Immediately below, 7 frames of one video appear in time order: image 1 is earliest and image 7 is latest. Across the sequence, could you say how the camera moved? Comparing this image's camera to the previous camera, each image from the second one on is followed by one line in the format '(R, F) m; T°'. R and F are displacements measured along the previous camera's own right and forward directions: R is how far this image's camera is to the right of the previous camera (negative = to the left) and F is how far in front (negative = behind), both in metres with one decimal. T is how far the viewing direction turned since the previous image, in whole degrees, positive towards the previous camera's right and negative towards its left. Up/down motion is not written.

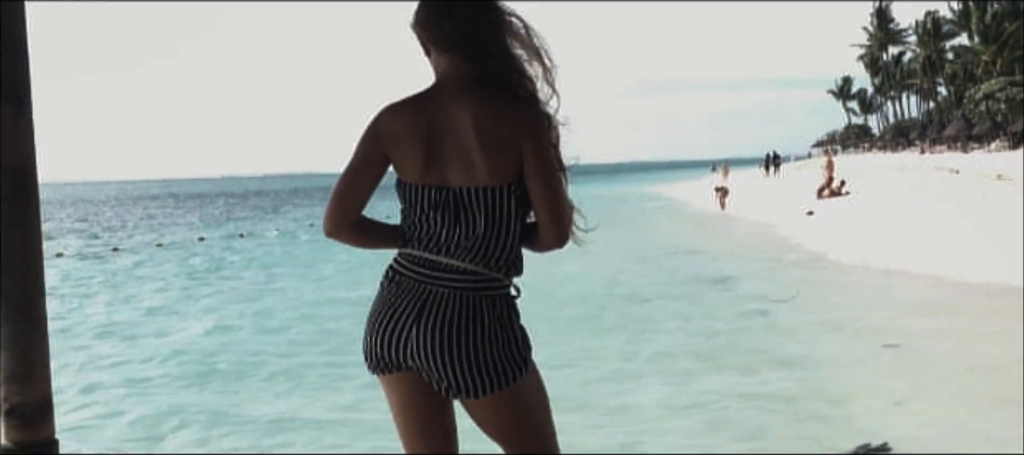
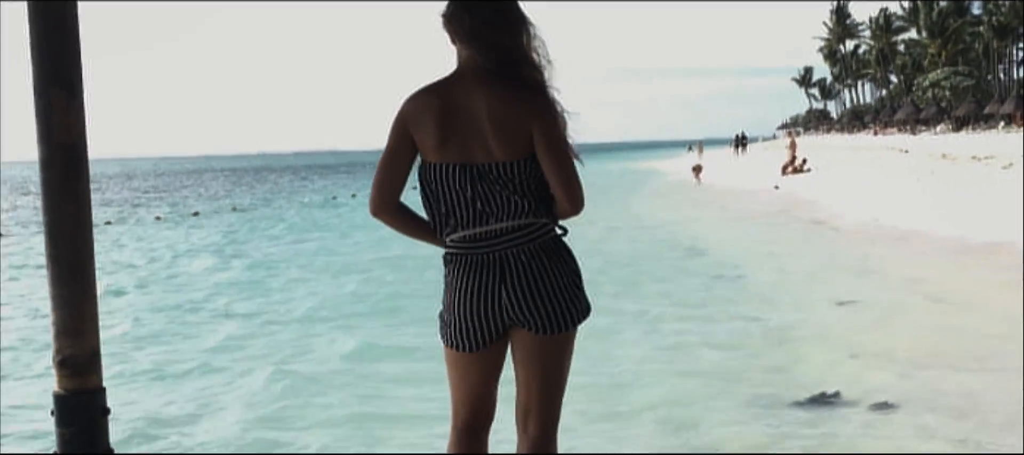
(0.0, -0.4) m; +1°
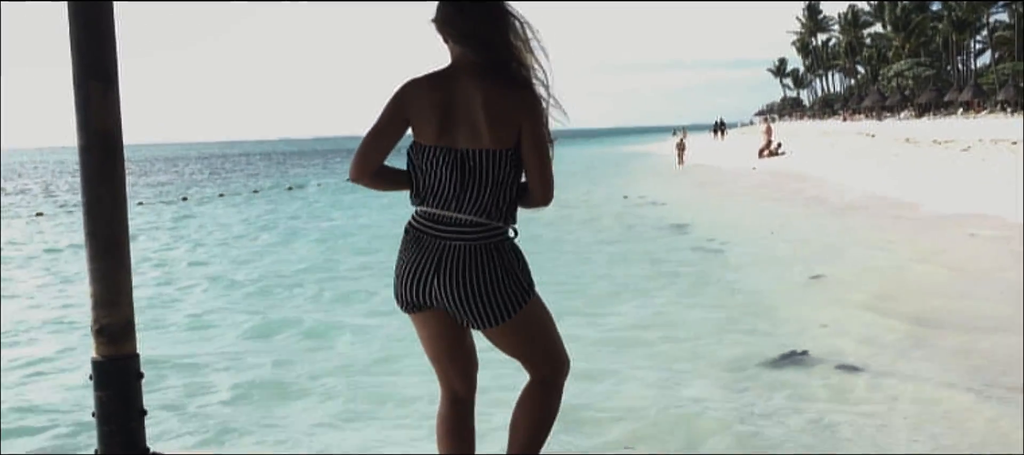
(0.0, -0.4) m; 0°
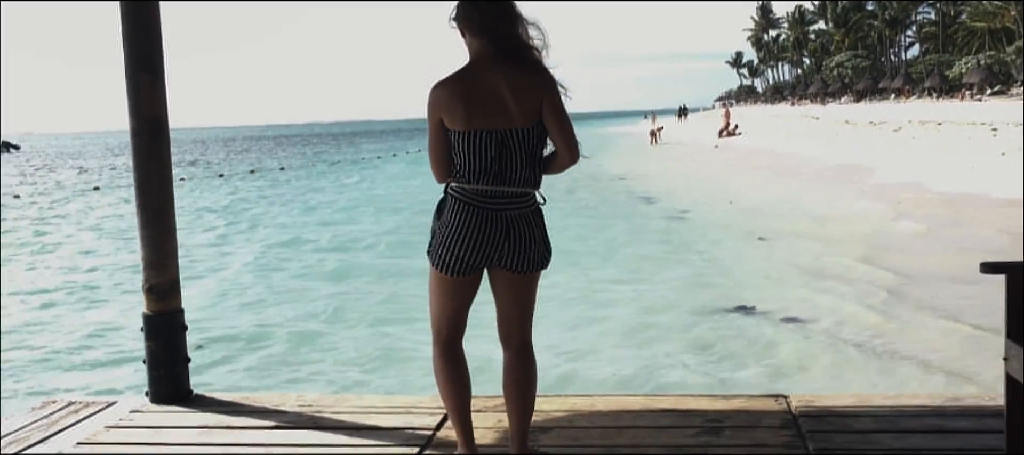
(0.0, -0.7) m; 0°
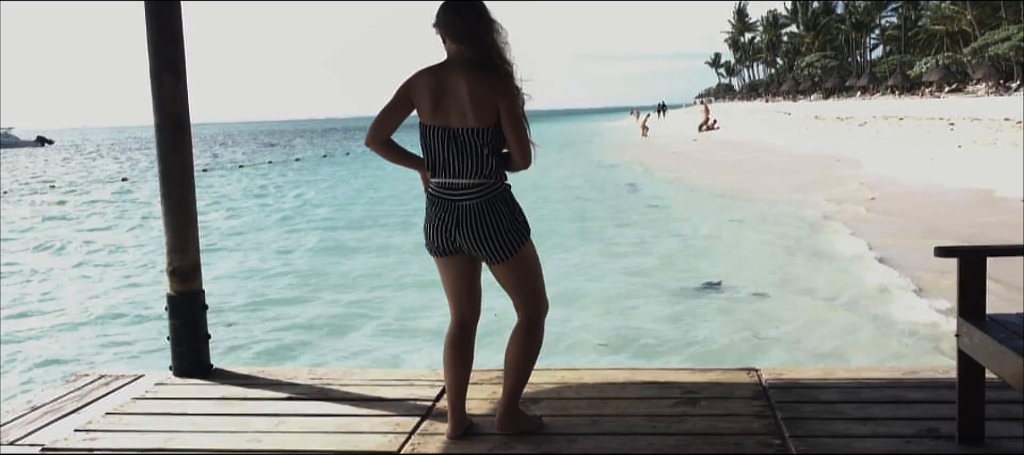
(0.0, -0.4) m; 0°
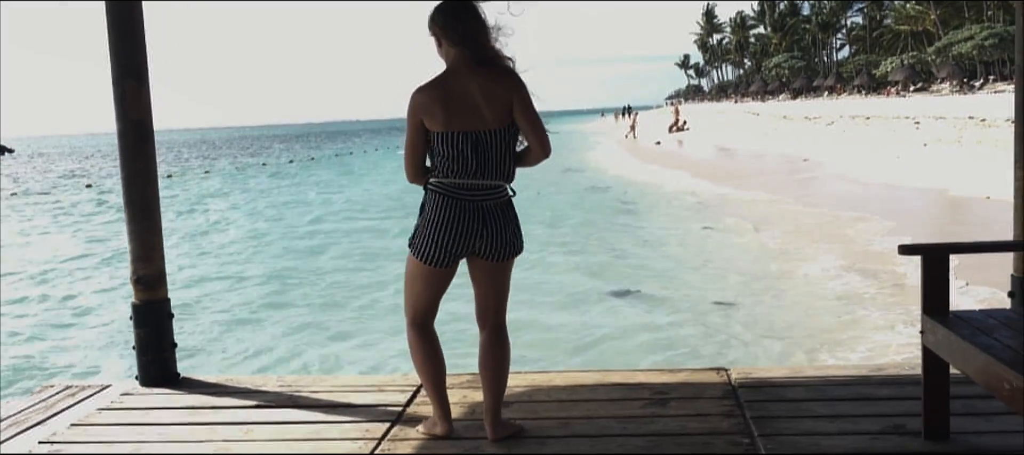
(0.0, 0.0) m; +2°
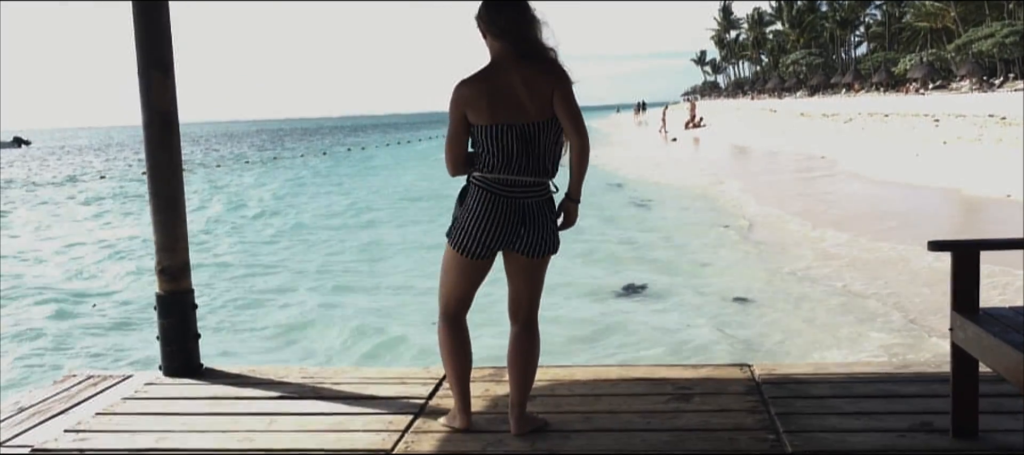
(-0.1, 0.0) m; -1°
